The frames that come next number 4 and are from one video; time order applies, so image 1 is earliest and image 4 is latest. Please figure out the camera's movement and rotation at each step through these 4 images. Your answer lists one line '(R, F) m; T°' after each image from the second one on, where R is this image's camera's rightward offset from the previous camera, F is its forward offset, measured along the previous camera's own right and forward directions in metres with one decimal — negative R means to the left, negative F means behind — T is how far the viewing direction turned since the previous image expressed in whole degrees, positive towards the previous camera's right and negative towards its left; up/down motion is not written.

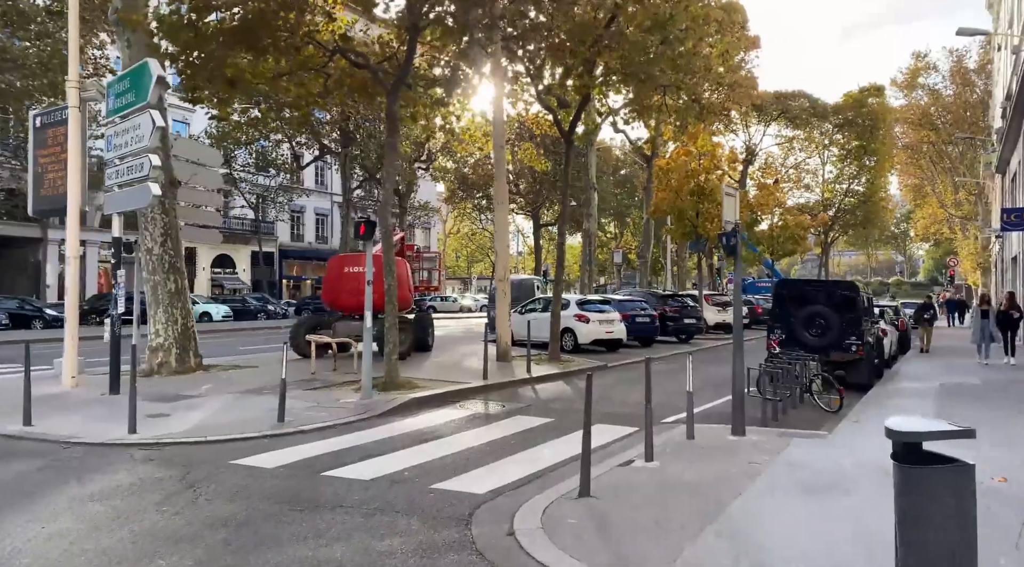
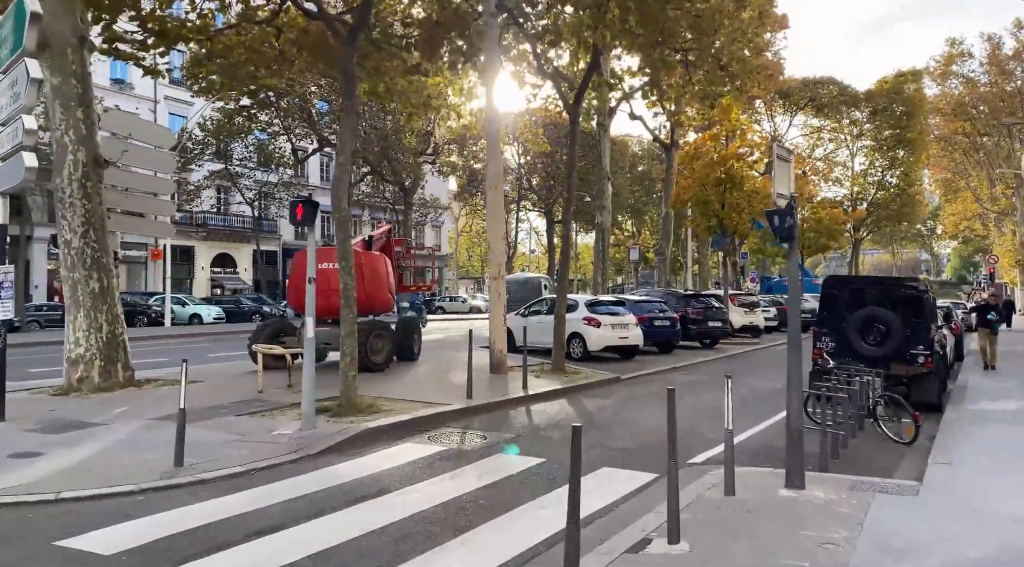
(+0.4, +2.4) m; -1°
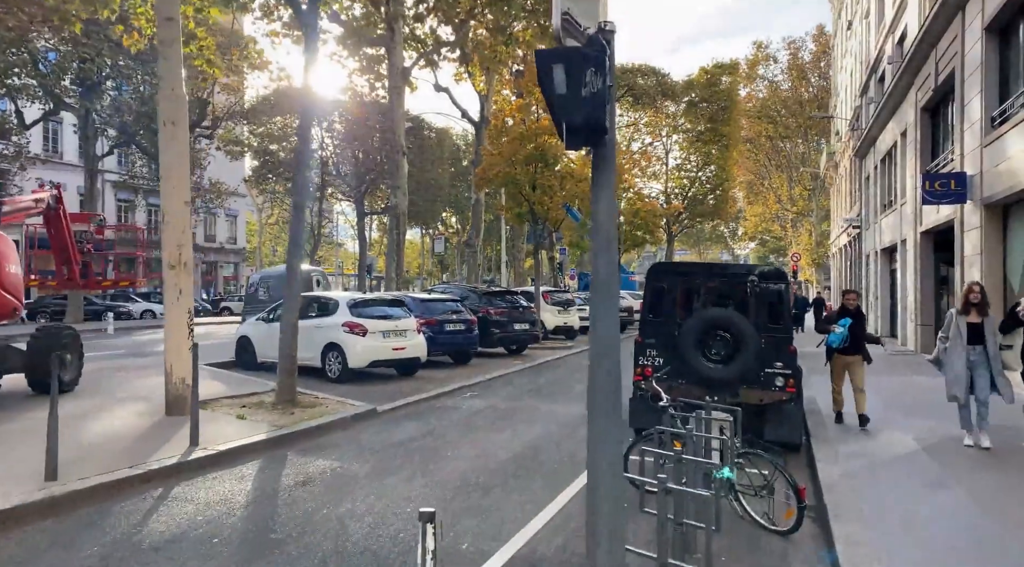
(+1.6, +4.1) m; +13°
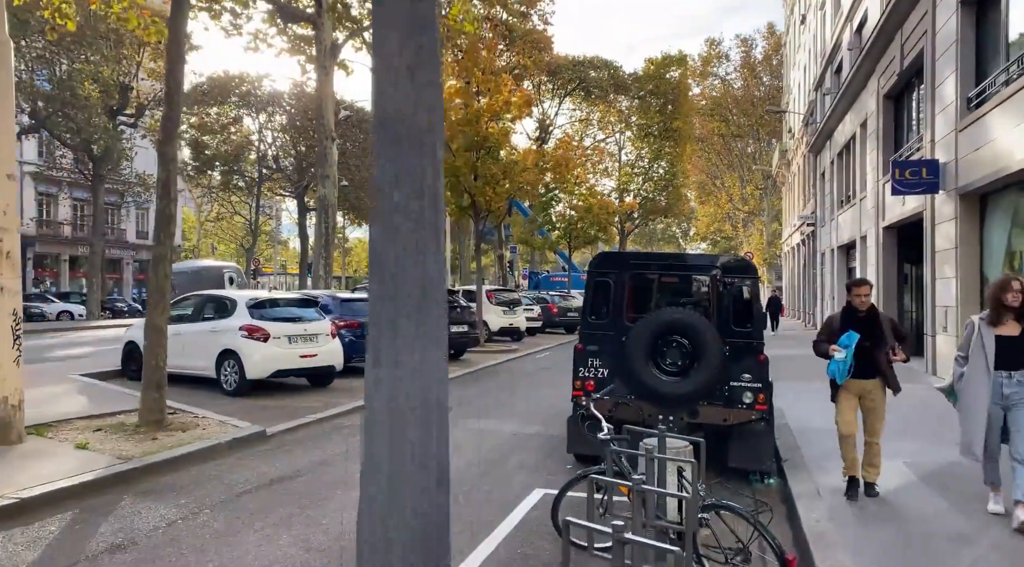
(+0.4, +1.6) m; +4°
